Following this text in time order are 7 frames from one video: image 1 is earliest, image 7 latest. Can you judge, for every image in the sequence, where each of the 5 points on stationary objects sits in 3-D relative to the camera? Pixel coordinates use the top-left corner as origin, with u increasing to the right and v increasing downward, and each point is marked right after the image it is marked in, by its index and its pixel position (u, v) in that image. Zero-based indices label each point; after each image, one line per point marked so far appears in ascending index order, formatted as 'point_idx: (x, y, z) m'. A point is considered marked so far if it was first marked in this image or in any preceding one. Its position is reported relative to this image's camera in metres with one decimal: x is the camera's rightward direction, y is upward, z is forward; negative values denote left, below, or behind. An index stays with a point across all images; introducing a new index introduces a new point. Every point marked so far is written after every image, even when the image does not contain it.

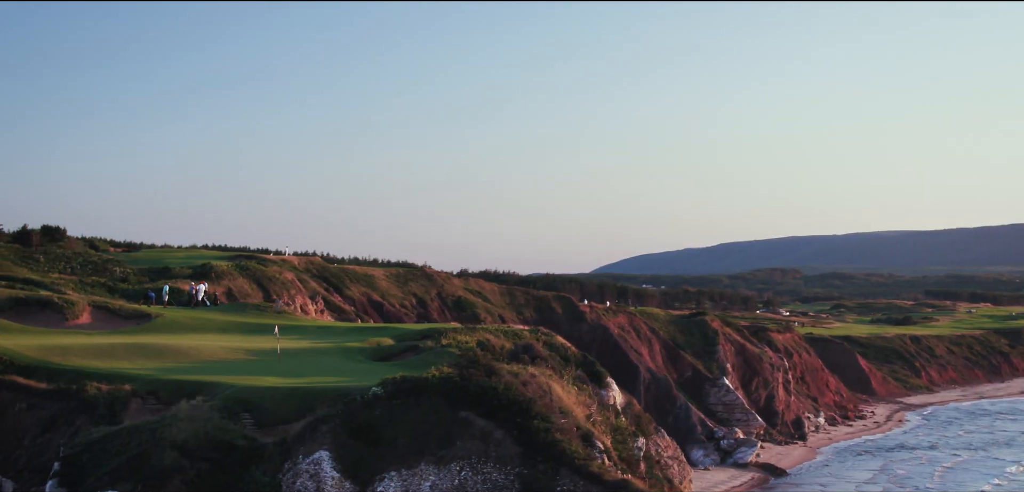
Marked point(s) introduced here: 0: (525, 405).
0: (+0.1, -2.9, +16.1) m
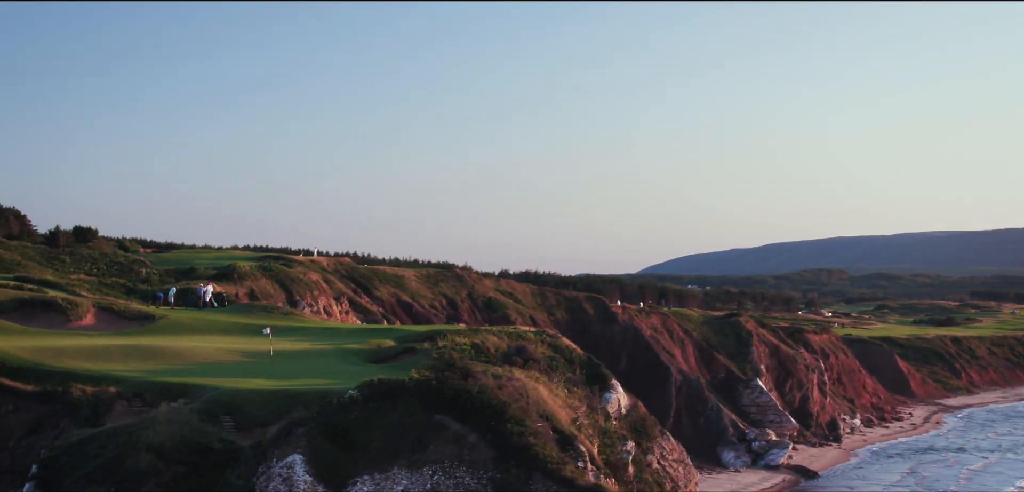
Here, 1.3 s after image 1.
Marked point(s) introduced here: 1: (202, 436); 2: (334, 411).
0: (-0.3, -2.9, +15.9) m
1: (-6.0, -3.6, +17.1) m
2: (-3.1, -2.9, +15.9) m
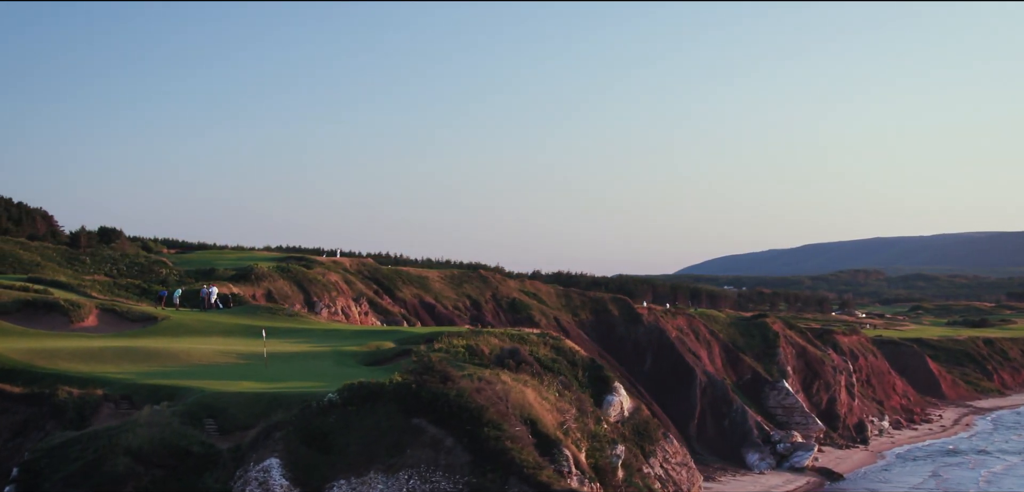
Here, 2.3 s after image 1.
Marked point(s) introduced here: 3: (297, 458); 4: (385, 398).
0: (-0.7, -3.0, +15.8) m
1: (-6.3, -3.7, +17.0) m
2: (-3.5, -3.0, +15.8) m
3: (-3.6, -3.6, +15.1) m
4: (-2.3, -2.8, +16.1) m
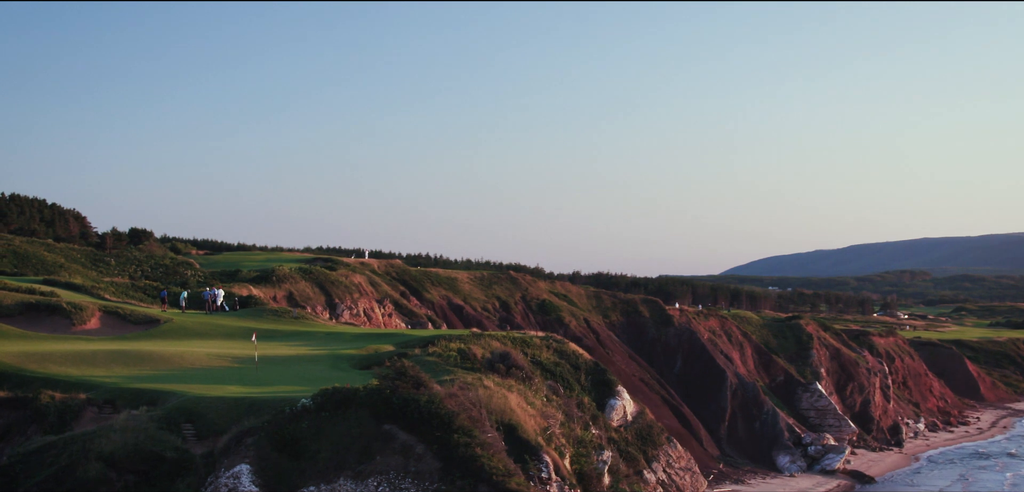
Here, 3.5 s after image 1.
0: (-1.1, -3.0, +15.6) m
1: (-6.8, -3.8, +16.9) m
2: (-4.0, -3.1, +15.6) m
3: (-4.1, -3.7, +14.9) m
4: (-2.8, -2.8, +16.0) m
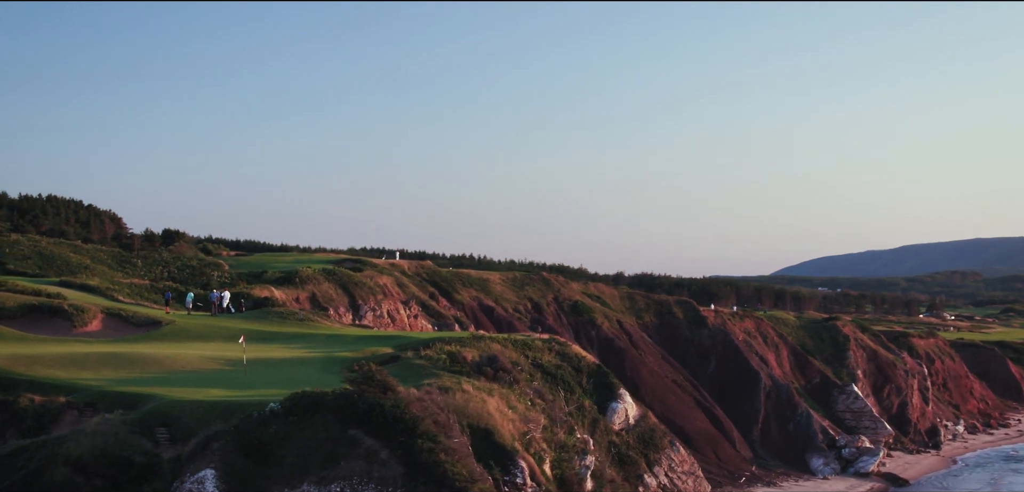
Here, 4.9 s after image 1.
0: (-1.7, -3.1, +15.5) m
1: (-7.3, -3.8, +16.8) m
2: (-4.6, -3.1, +15.5) m
3: (-4.7, -3.7, +14.8) m
4: (-3.3, -2.9, +15.8) m
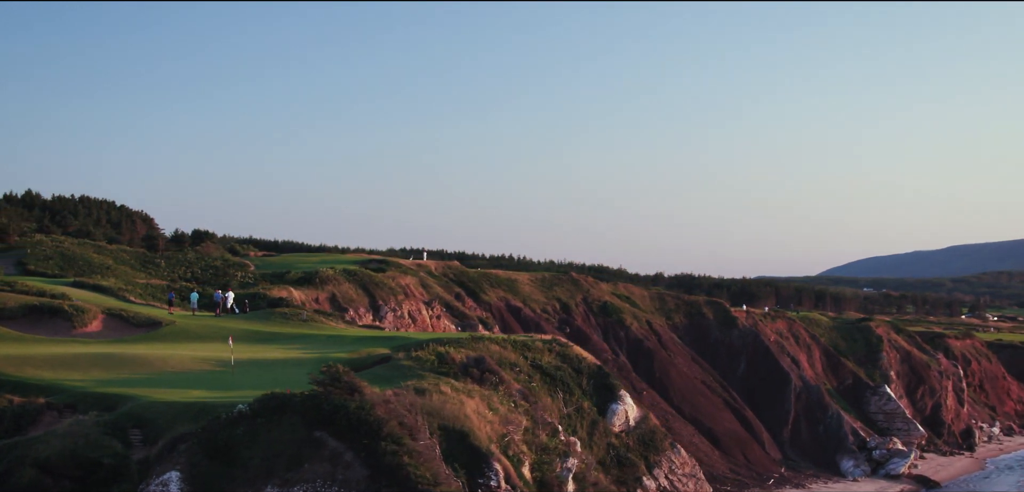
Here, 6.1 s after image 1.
0: (-2.3, -3.1, +15.3) m
1: (-7.9, -3.8, +16.7) m
2: (-5.1, -3.1, +15.4) m
3: (-5.3, -3.7, +14.7) m
4: (-3.9, -2.9, +15.7) m
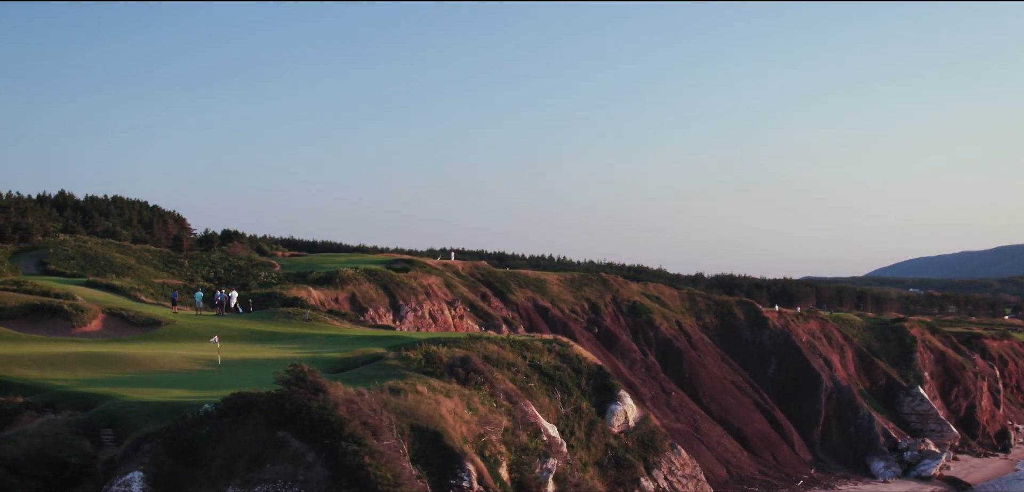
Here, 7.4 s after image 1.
0: (-2.9, -3.1, +15.2) m
1: (-8.5, -3.8, +16.7) m
2: (-5.7, -3.1, +15.3) m
3: (-5.9, -3.7, +14.6) m
4: (-4.5, -2.9, +15.6) m
